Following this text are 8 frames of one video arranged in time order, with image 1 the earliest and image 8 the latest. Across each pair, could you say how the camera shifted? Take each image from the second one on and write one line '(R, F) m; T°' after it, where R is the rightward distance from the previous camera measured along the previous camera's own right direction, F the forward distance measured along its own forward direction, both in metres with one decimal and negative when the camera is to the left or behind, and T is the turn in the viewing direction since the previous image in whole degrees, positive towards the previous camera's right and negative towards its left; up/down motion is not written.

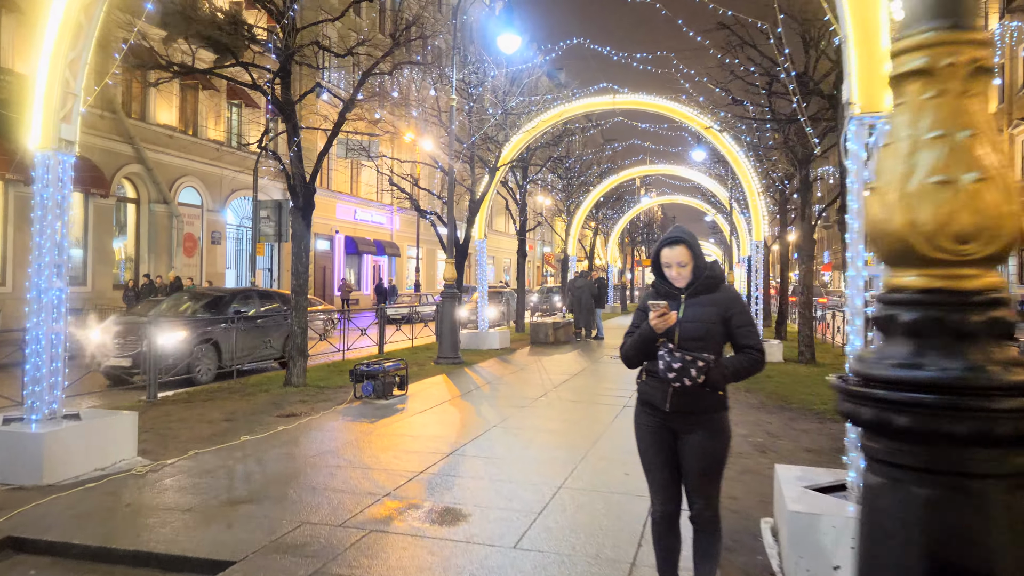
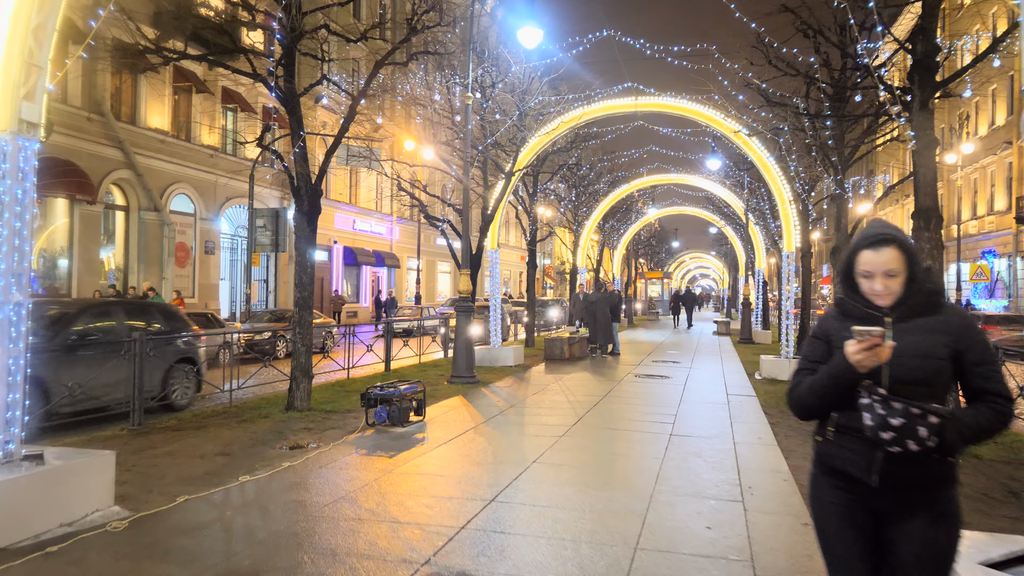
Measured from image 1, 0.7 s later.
(-0.3, +0.9) m; 0°
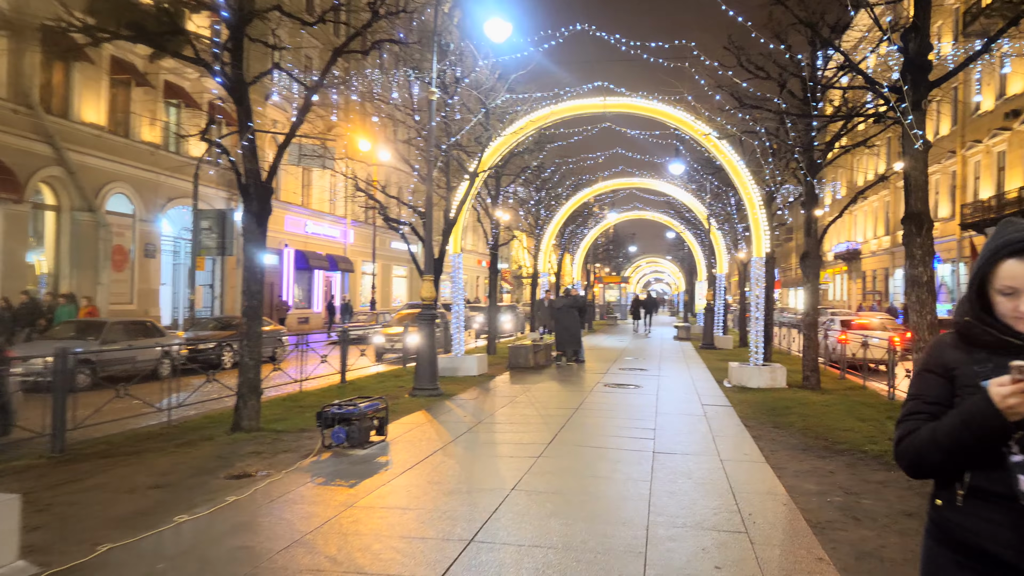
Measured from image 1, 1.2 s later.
(-0.1, +0.6) m; +3°
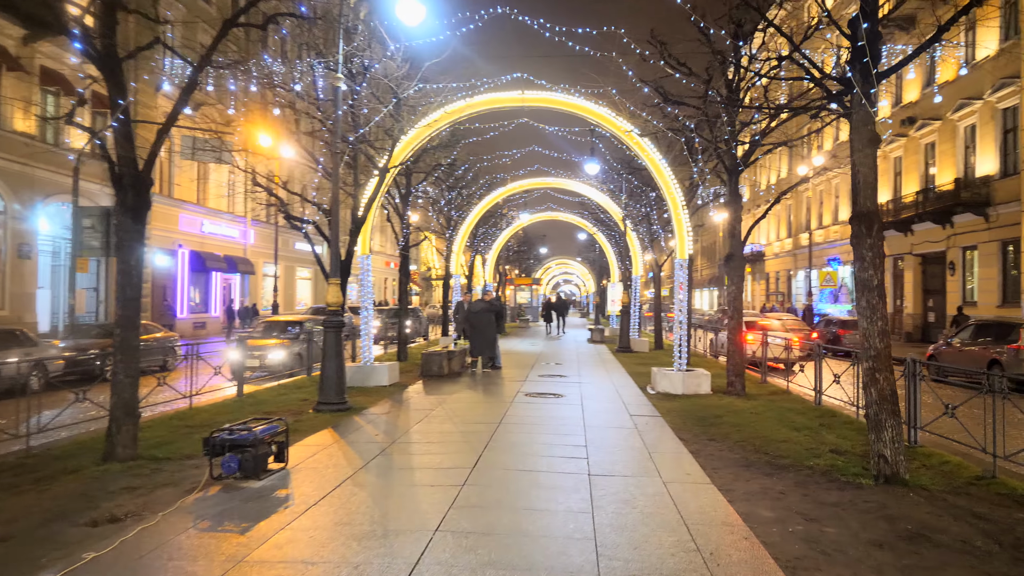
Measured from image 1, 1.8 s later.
(-0.1, +0.8) m; +6°
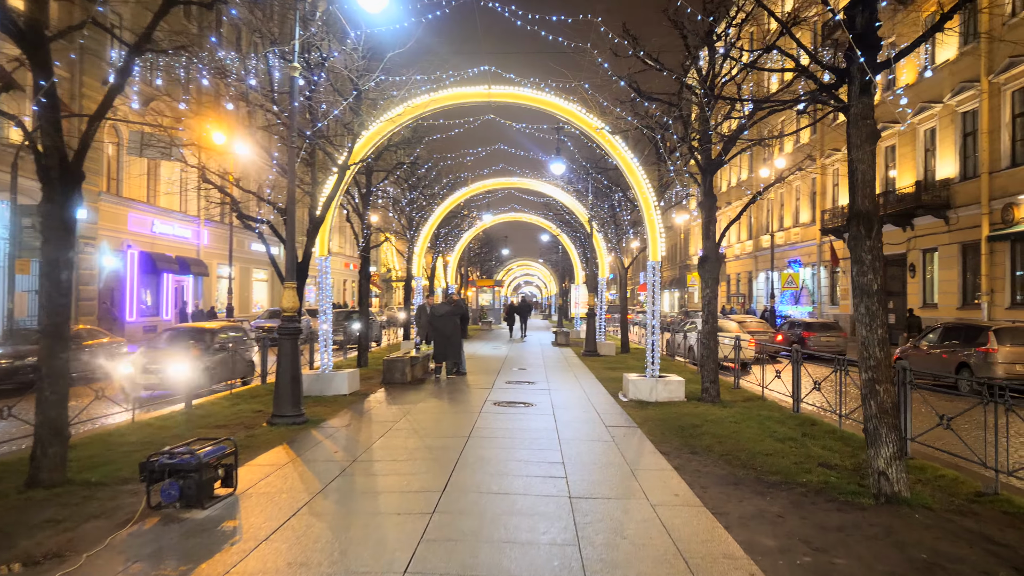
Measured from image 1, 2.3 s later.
(-0.1, +0.5) m; +3°
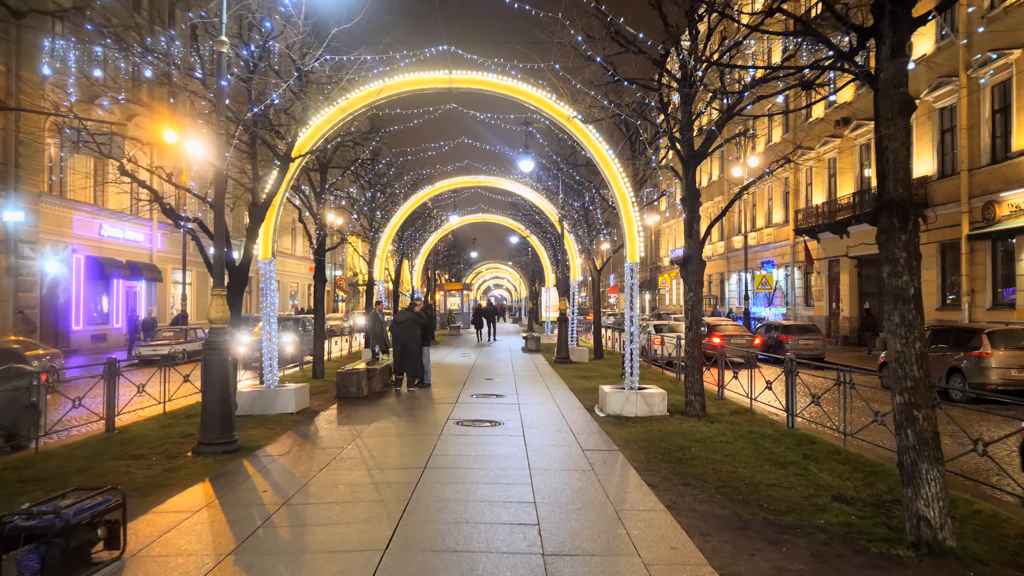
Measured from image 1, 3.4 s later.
(+0.1, +1.1) m; +2°
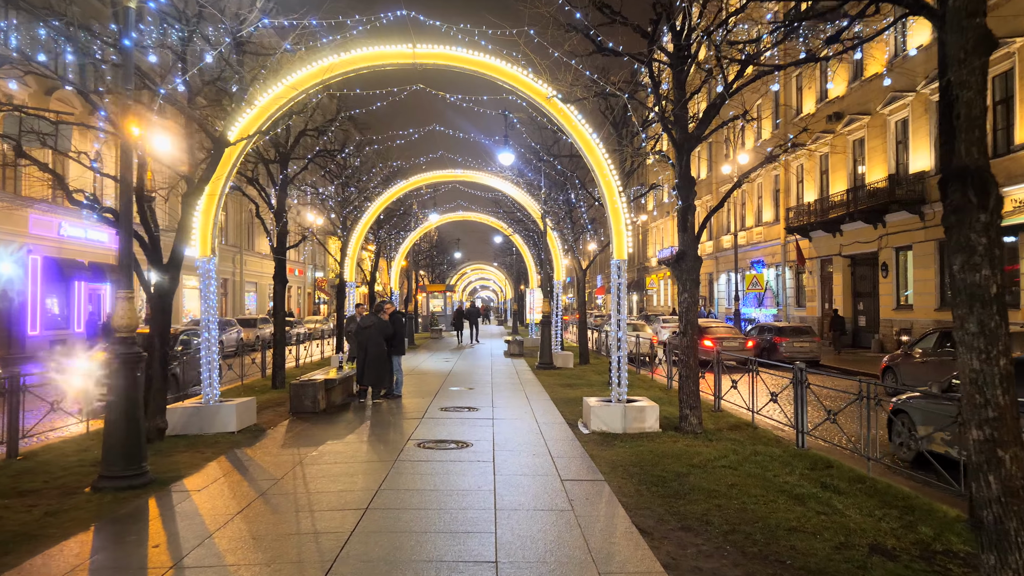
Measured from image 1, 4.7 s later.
(+0.2, +1.2) m; +1°
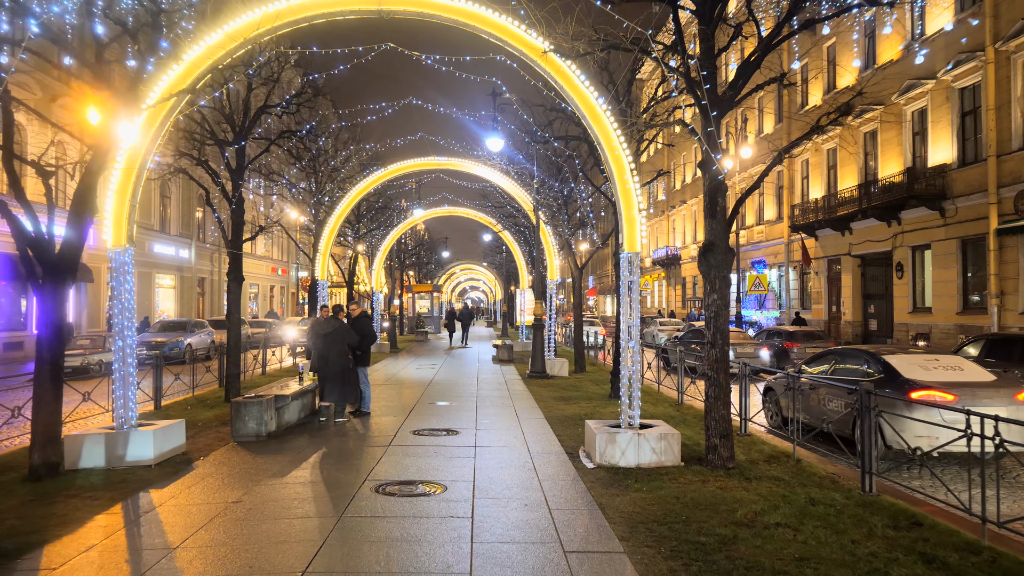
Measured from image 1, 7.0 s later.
(0.0, +1.9) m; +1°
